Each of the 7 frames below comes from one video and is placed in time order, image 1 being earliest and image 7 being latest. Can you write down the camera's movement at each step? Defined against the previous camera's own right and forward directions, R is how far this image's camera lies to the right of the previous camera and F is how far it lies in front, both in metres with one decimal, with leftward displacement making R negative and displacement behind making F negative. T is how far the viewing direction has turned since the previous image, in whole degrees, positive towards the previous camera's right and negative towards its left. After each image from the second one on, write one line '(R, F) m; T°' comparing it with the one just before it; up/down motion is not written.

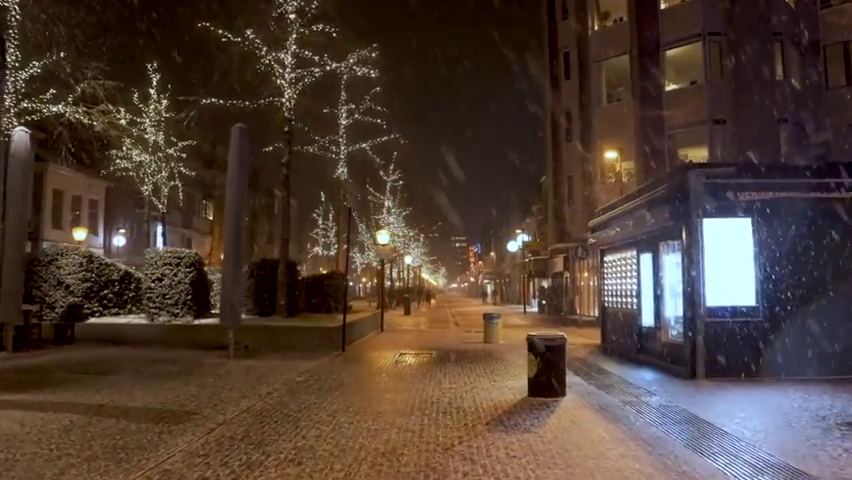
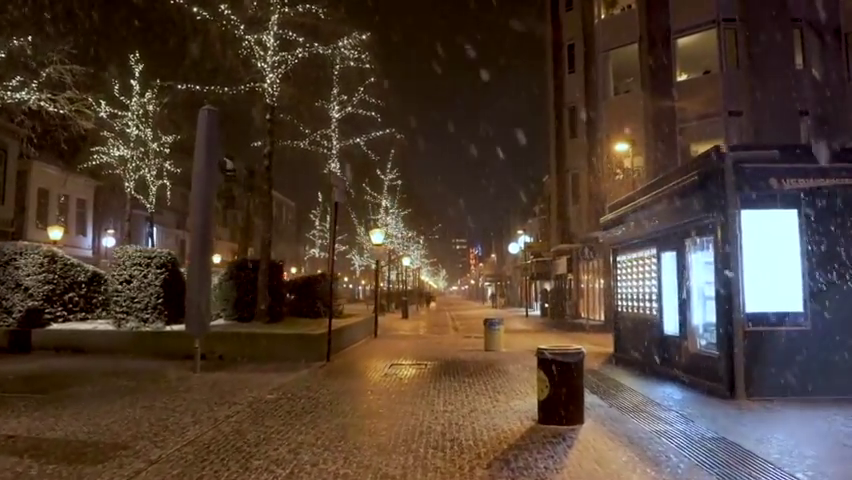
(+0.1, +1.8) m; 0°
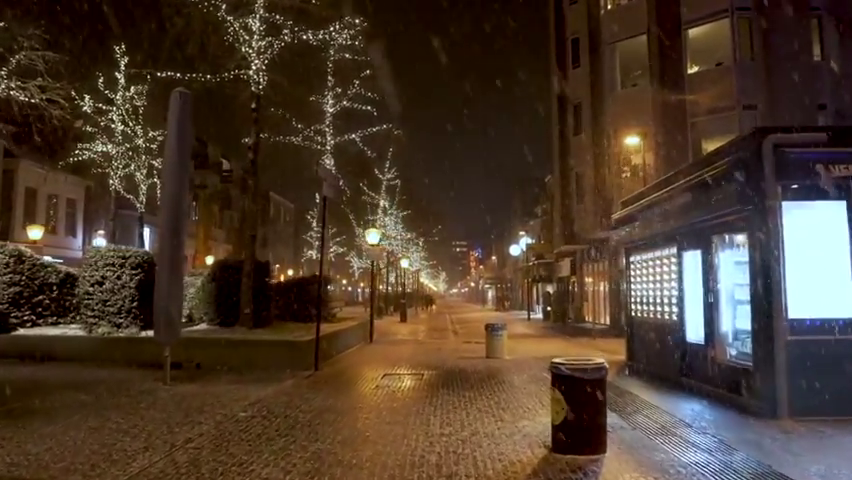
(+0.1, +1.4) m; 0°
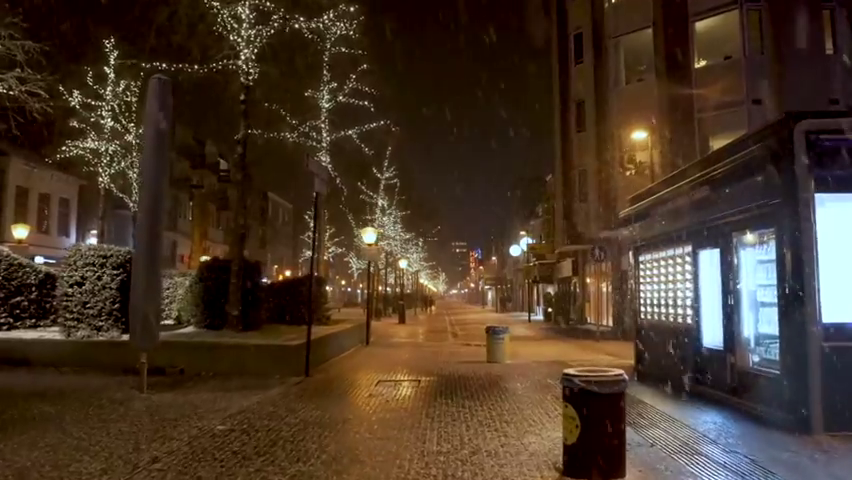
(0.0, +0.9) m; 0°
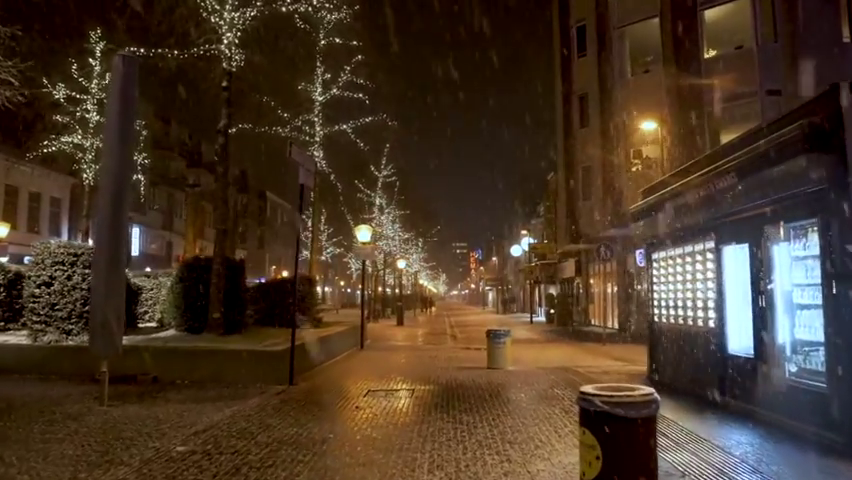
(+0.1, +1.2) m; 0°
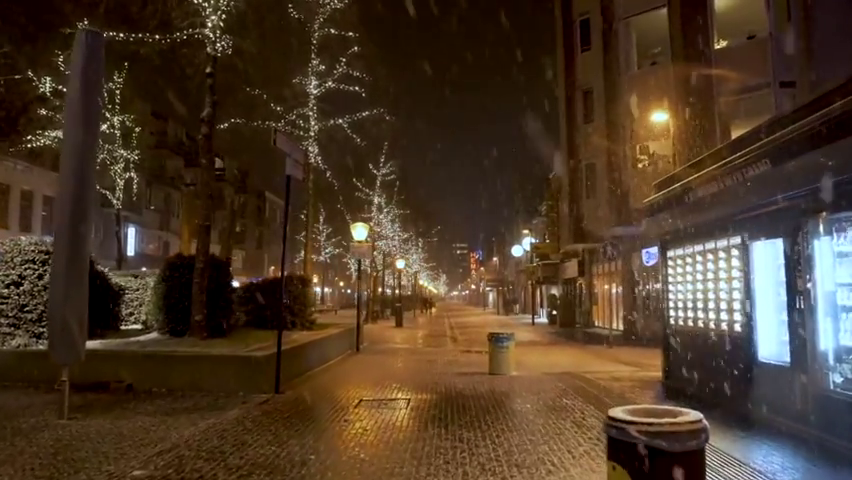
(+0.1, +1.0) m; 0°
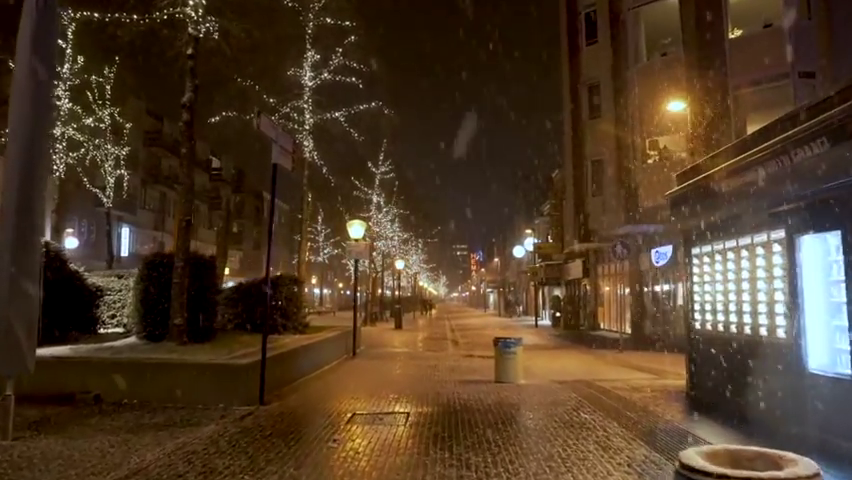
(0.0, +1.2) m; 0°
